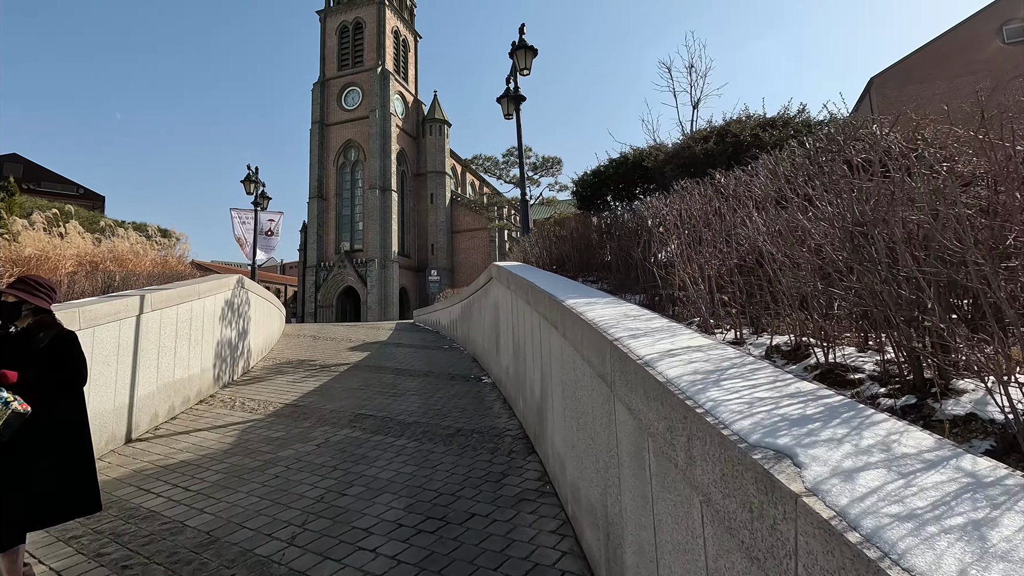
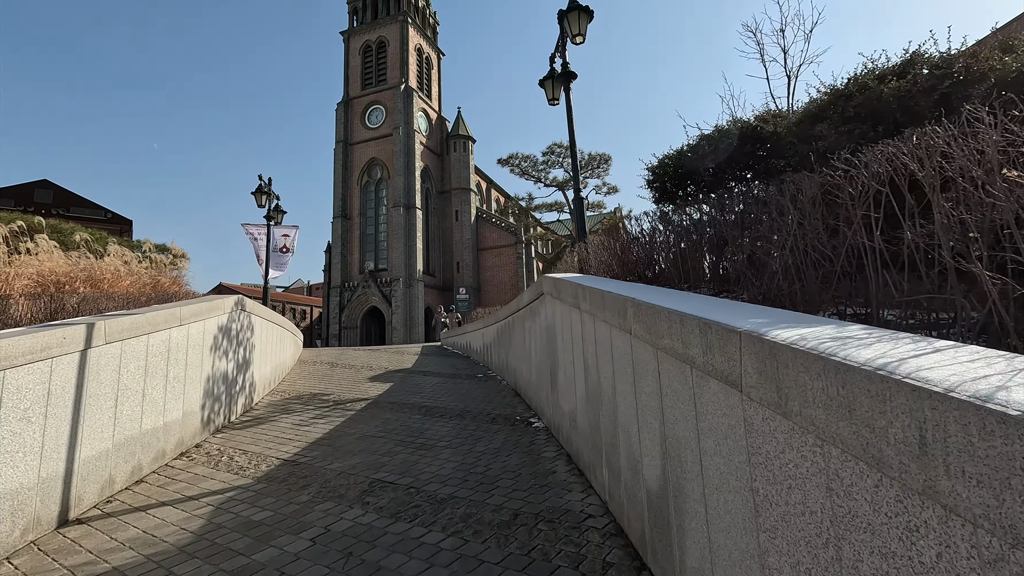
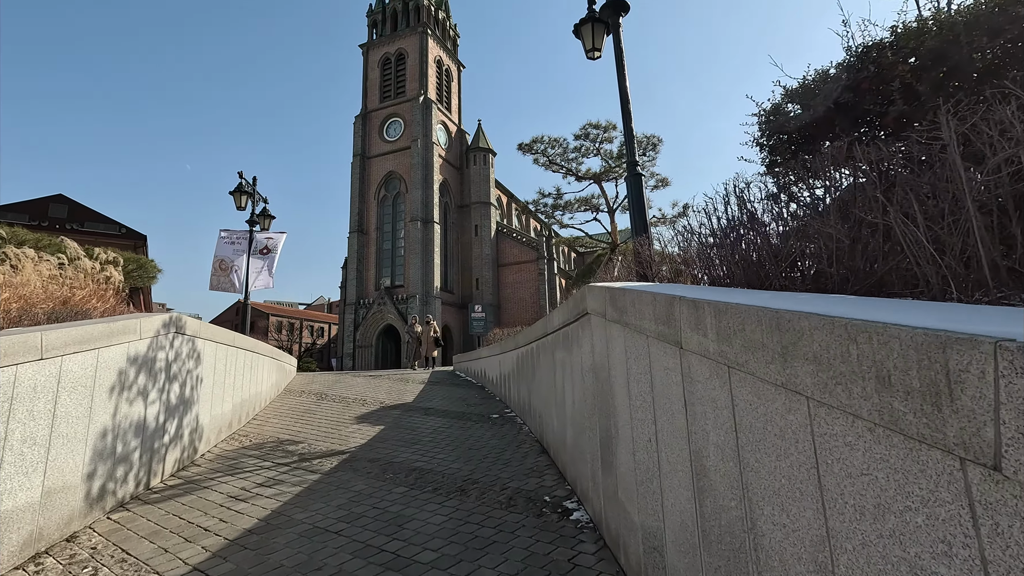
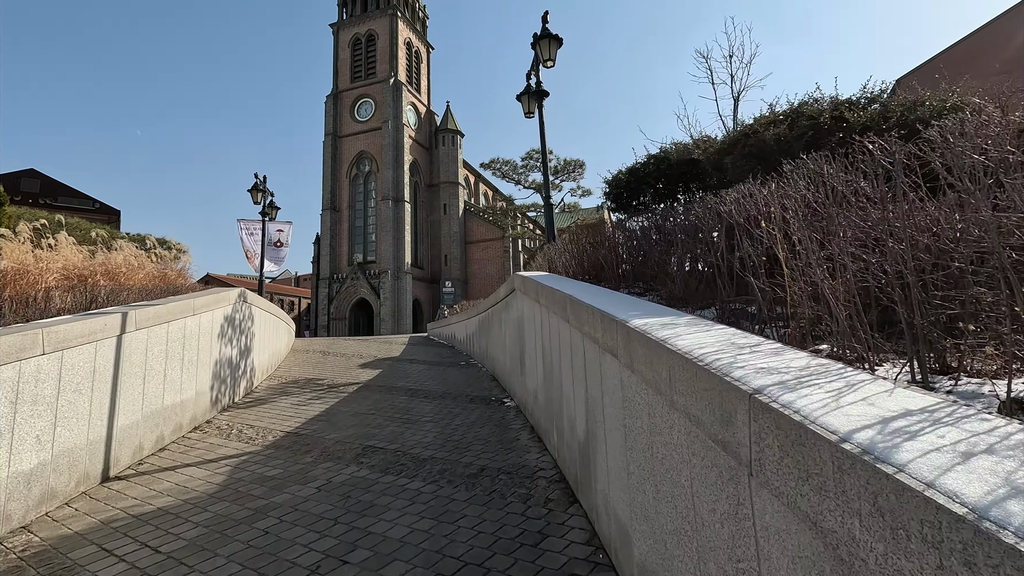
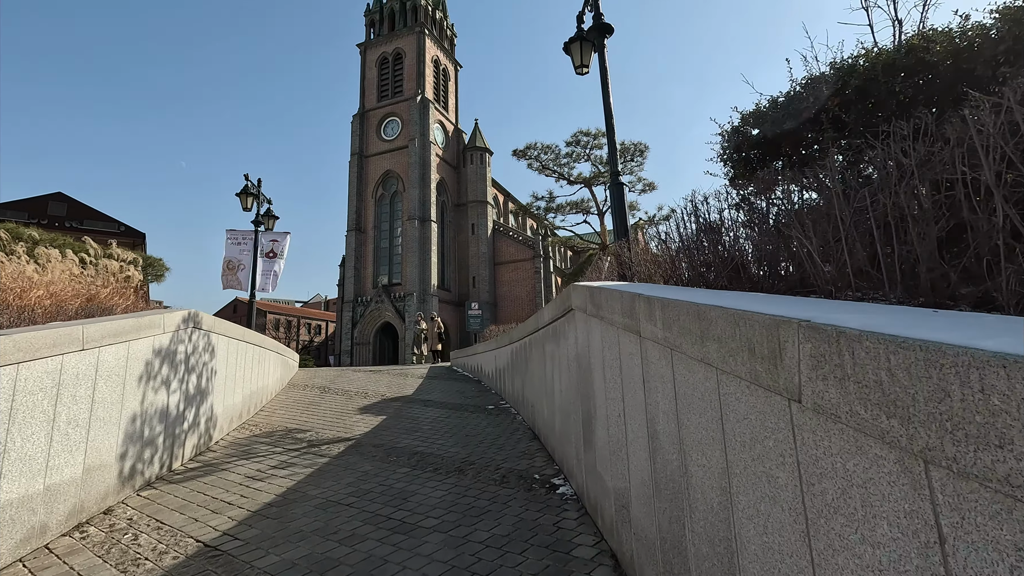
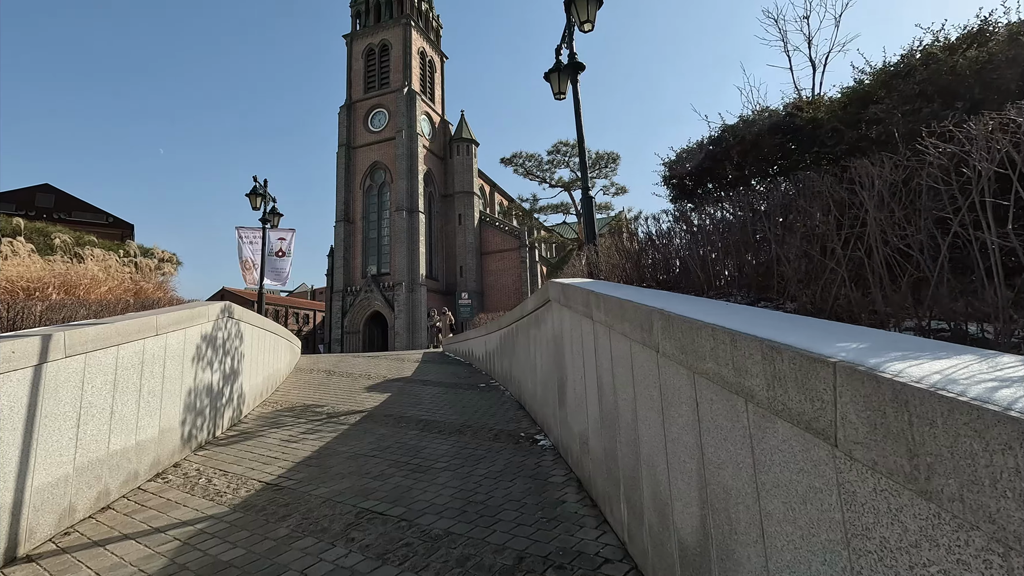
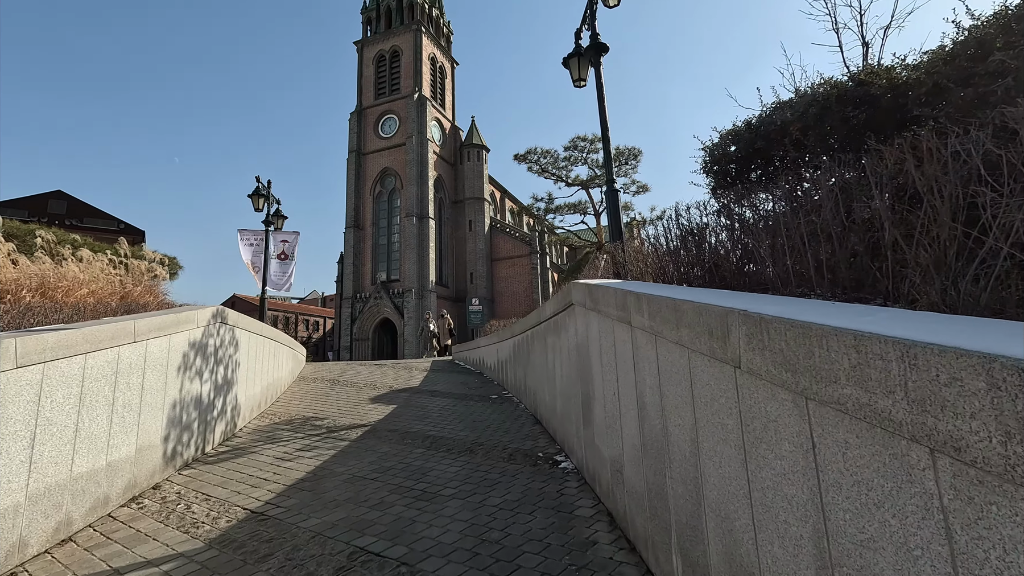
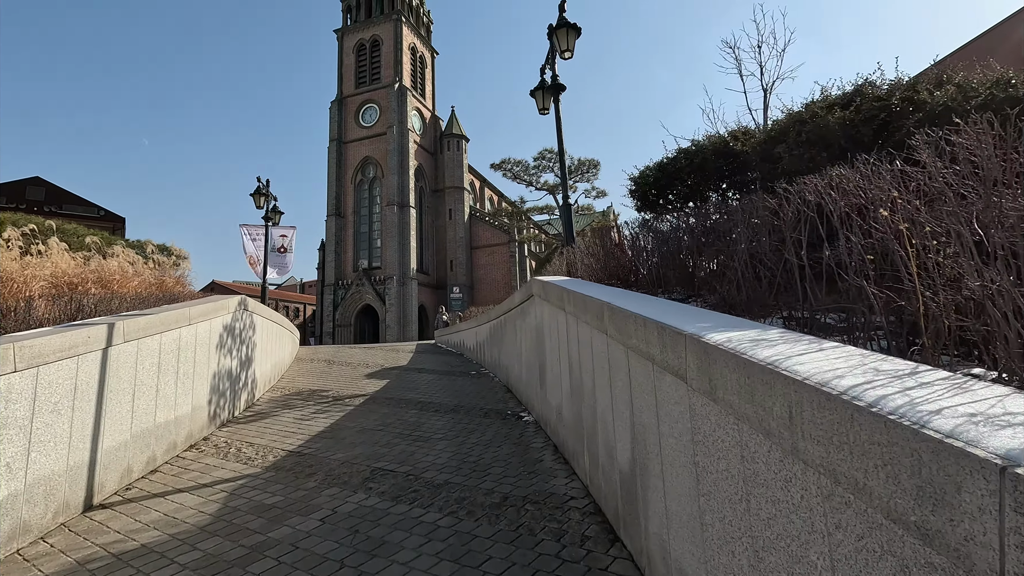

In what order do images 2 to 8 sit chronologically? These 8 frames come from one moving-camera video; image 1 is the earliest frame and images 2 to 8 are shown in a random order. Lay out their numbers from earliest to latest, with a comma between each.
4, 8, 2, 6, 7, 5, 3
